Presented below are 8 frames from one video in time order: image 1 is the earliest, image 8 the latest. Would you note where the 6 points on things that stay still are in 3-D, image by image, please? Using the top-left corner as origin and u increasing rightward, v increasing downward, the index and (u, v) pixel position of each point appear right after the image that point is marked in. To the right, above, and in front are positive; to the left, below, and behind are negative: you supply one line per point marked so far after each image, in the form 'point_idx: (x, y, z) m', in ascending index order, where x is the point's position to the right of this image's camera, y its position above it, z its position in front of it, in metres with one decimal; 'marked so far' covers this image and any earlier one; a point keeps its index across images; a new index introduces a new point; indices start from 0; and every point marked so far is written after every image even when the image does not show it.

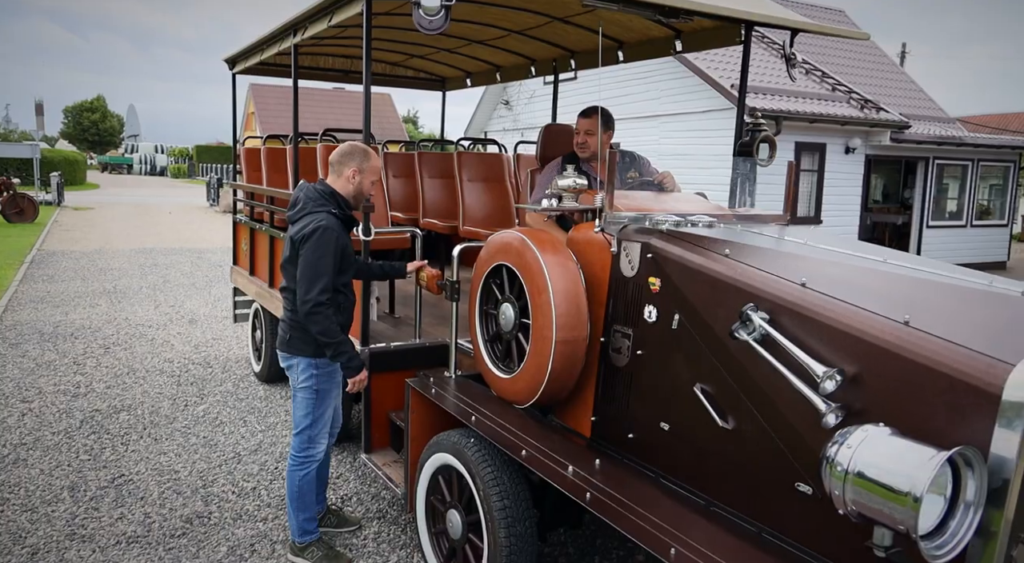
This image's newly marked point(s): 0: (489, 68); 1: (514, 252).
0: (-0.2, +1.8, +5.8) m
1: (0.0, +0.1, +2.7) m
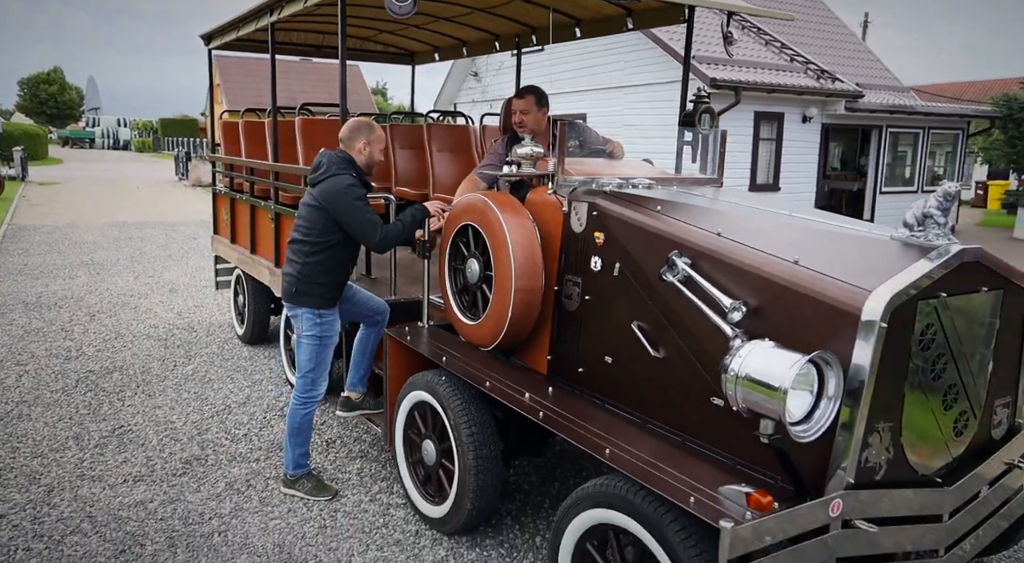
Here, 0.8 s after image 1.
0: (-0.5, +2.1, +6.1) m
1: (-0.1, +0.3, +3.1) m
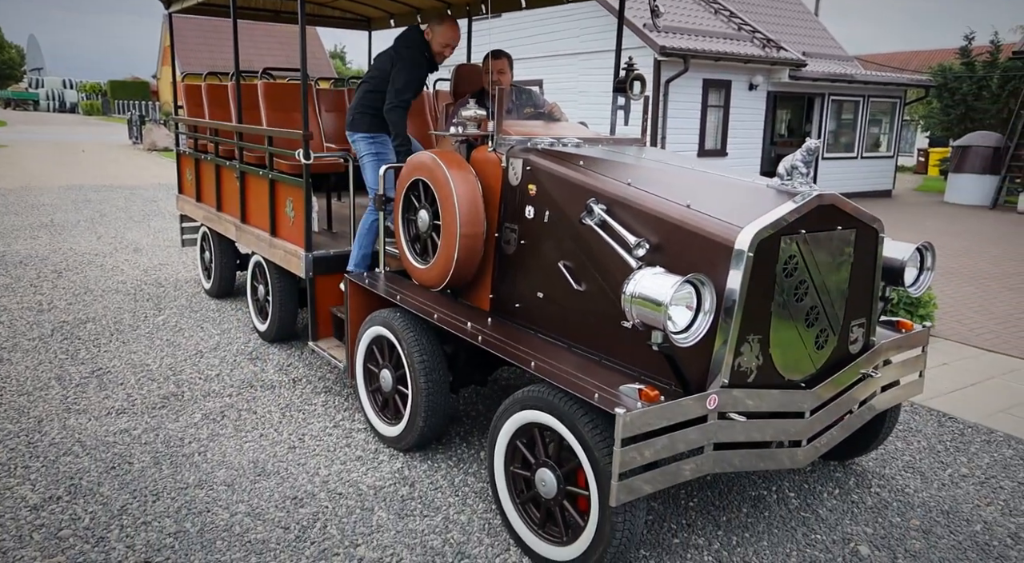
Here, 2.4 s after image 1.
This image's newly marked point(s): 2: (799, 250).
0: (-0.9, +2.5, +6.4) m
1: (-0.4, +0.6, +3.4) m
2: (+1.0, +0.1, +2.5) m
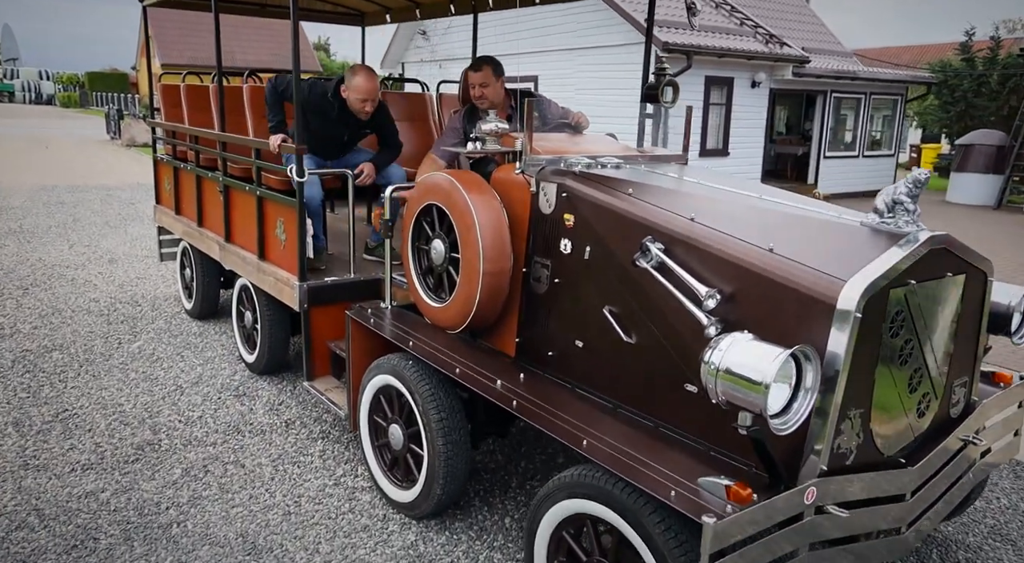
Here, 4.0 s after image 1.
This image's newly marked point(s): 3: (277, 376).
0: (-0.9, +2.3, +5.9) m
1: (-0.3, +0.4, +3.0) m
2: (+1.2, -0.1, +2.1) m
3: (-1.5, -0.6, +4.5) m
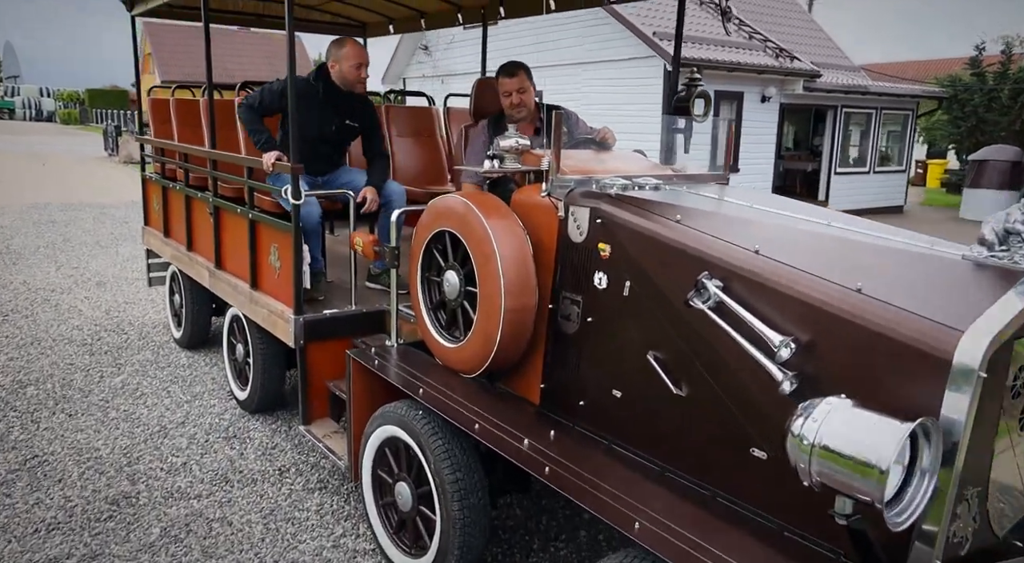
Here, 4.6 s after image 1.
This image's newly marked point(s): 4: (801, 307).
0: (-0.8, +2.1, +5.5) m
1: (-0.2, +0.2, +2.6) m
2: (+1.3, -0.2, +1.7) m
3: (-1.4, -0.8, +4.1) m
4: (+0.8, -0.1, +1.9) m
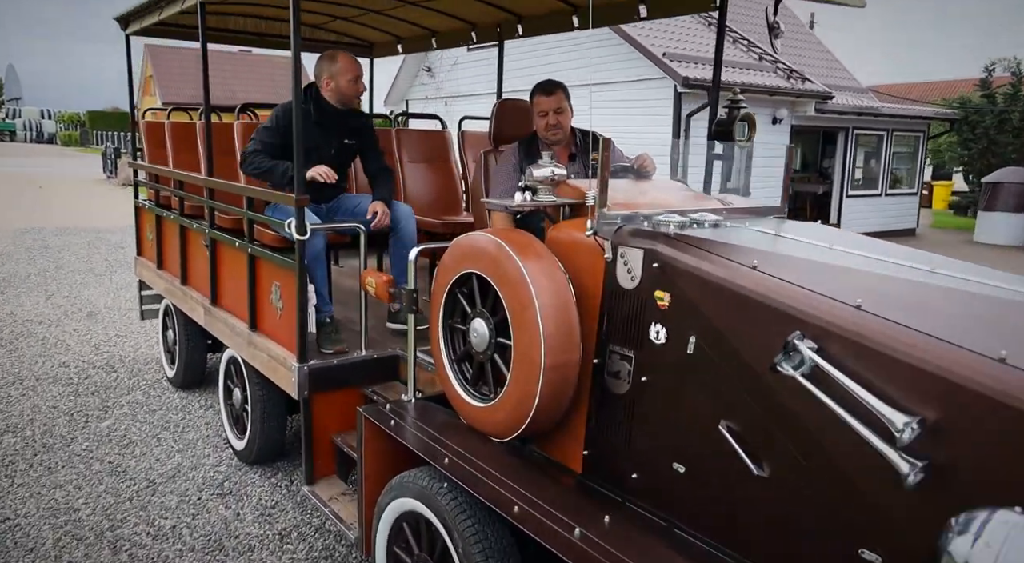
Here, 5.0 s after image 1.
0: (-0.7, +1.9, +5.3) m
1: (-0.1, +0.1, +2.3) m
2: (+1.4, -0.3, +1.4) m
3: (-1.3, -1.0, +3.8) m
4: (+0.9, -0.2, +1.5) m
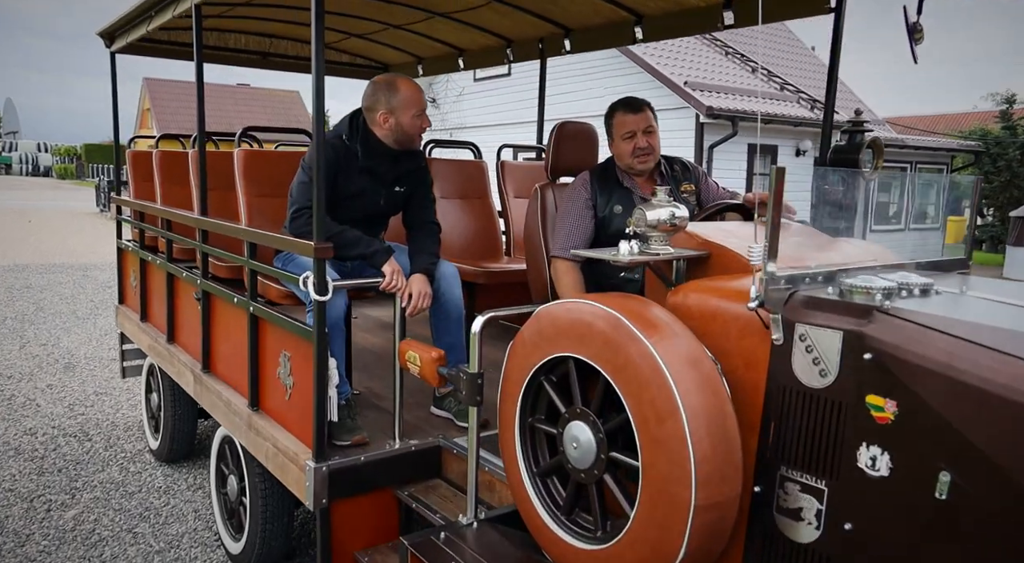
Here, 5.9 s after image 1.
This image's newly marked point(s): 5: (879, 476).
0: (-0.4, +1.5, +4.6) m
1: (+0.2, -0.1, +1.6) m
2: (+1.7, -0.5, +0.7) m
3: (-1.0, -1.3, +3.0) m
4: (+1.2, -0.4, +0.8) m
5: (+0.7, -0.4, +1.3) m
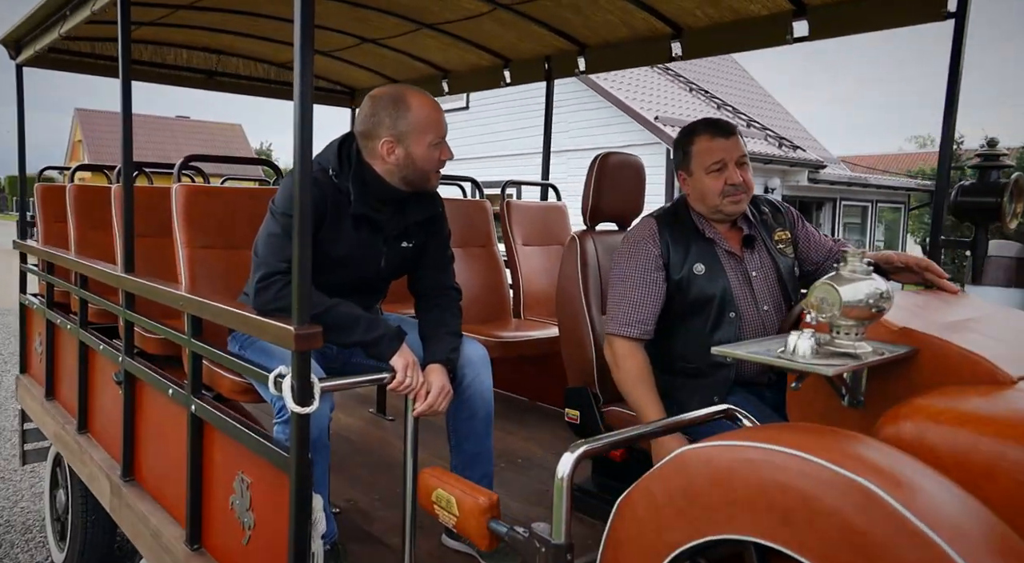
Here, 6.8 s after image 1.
0: (-0.4, +1.2, +4.0) m
1: (+0.4, -0.3, +0.9) m
2: (+1.9, -0.6, +0.1) m
3: (-0.9, -1.5, +2.2) m
4: (+1.4, -0.5, +0.2) m
5: (+0.9, -0.5, +0.7) m
